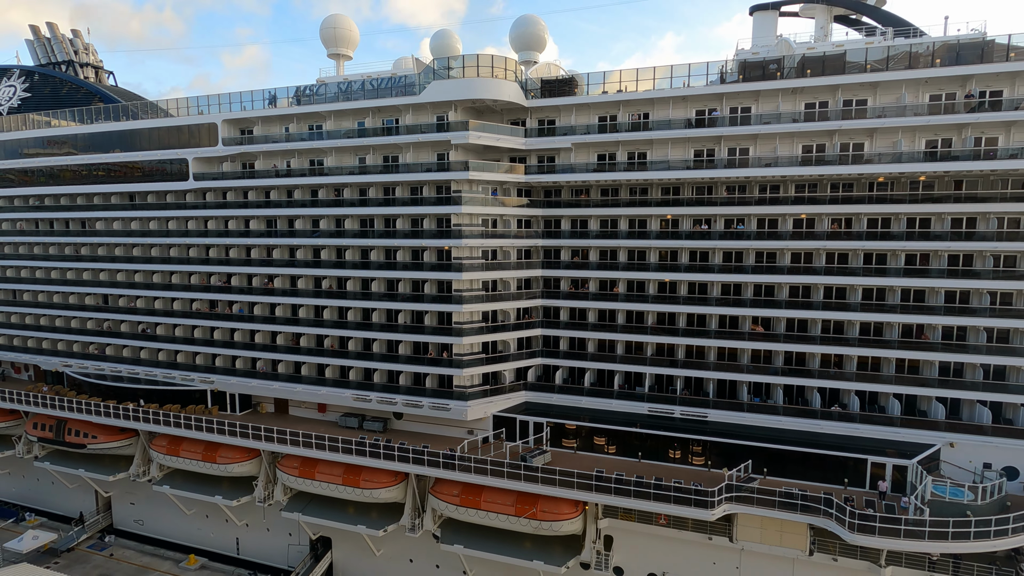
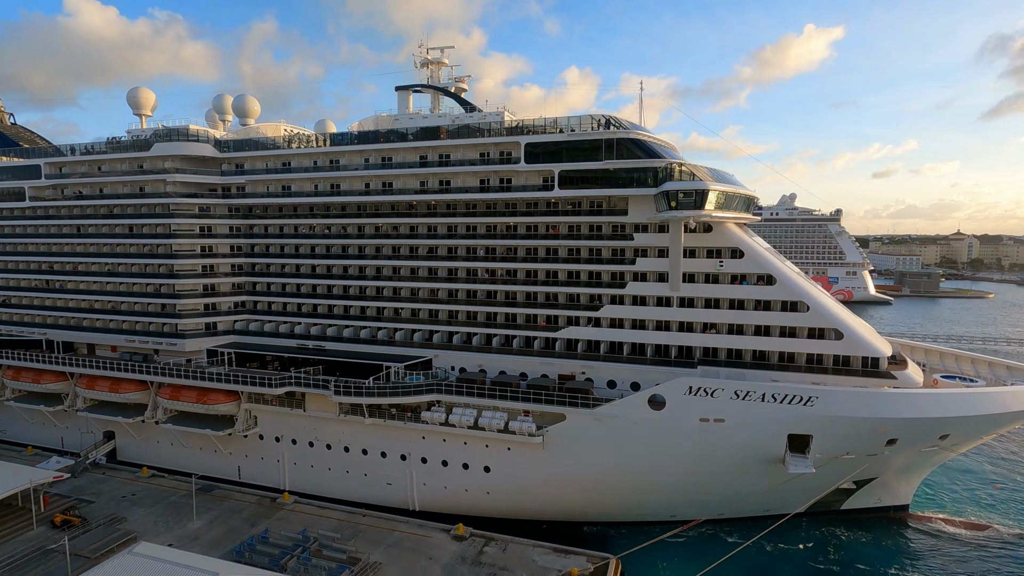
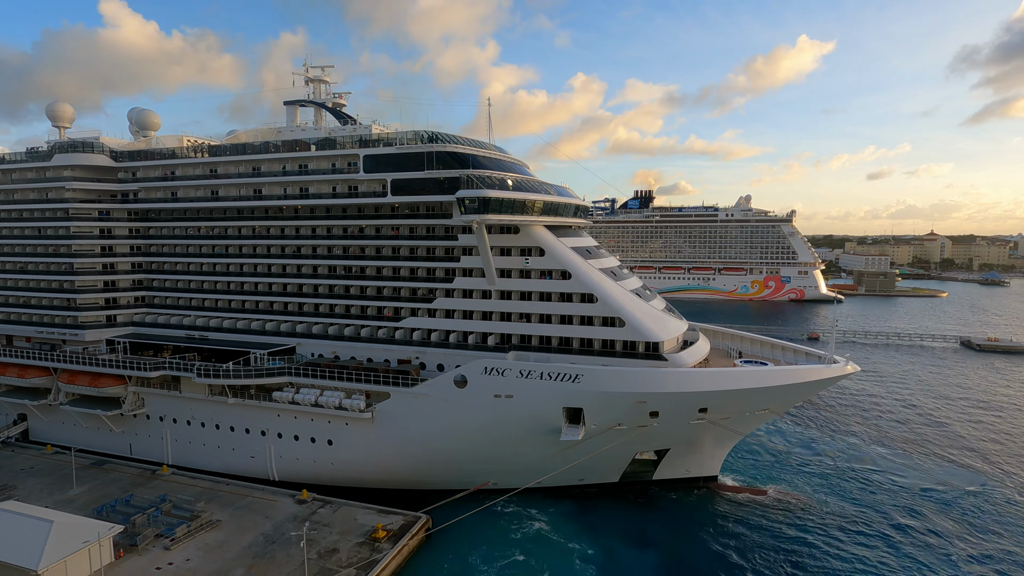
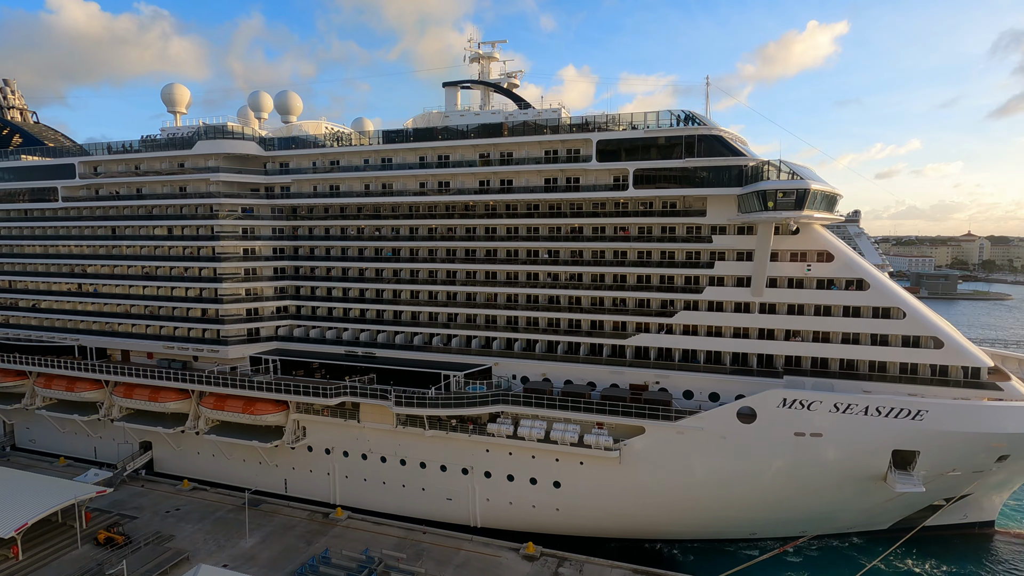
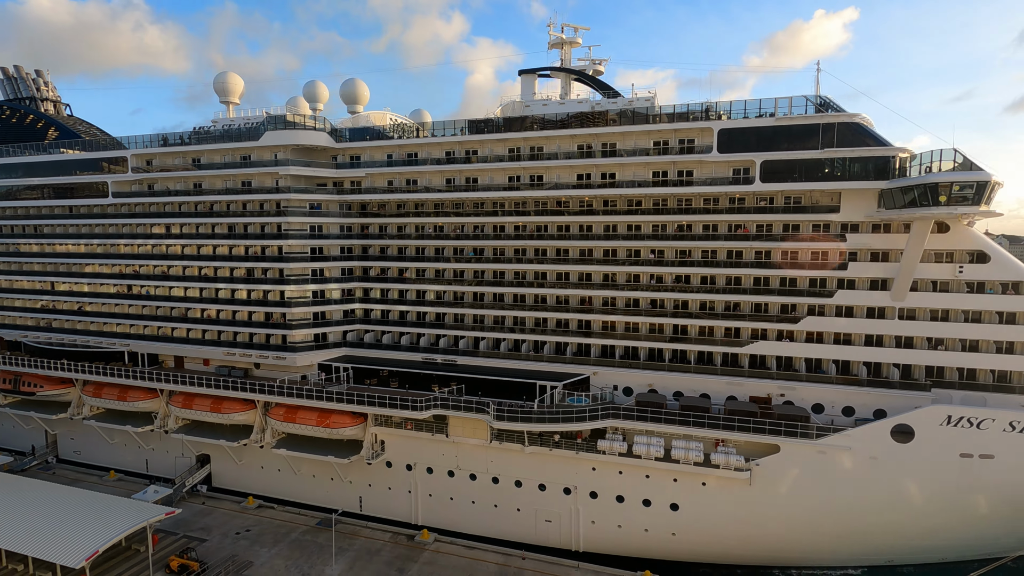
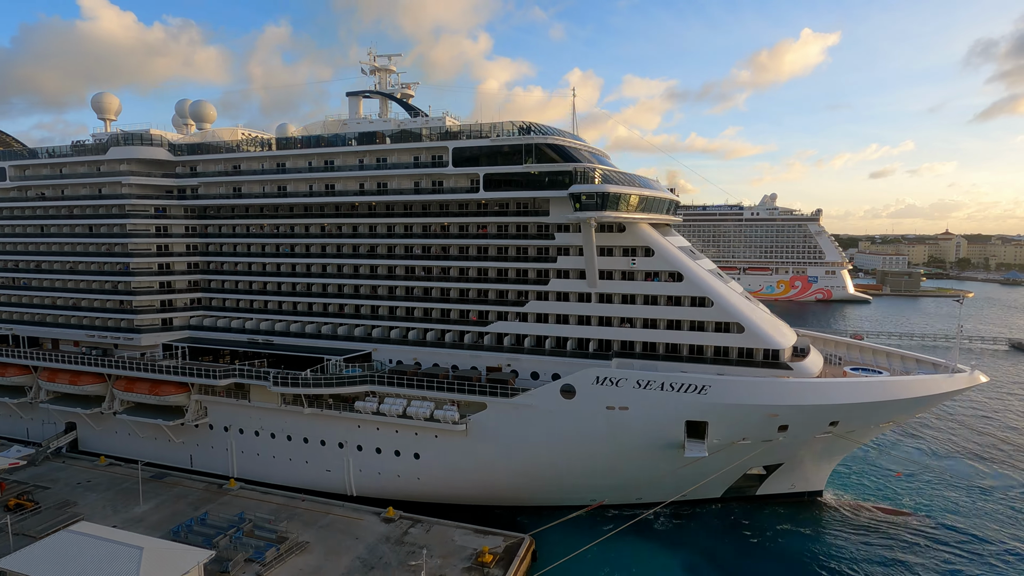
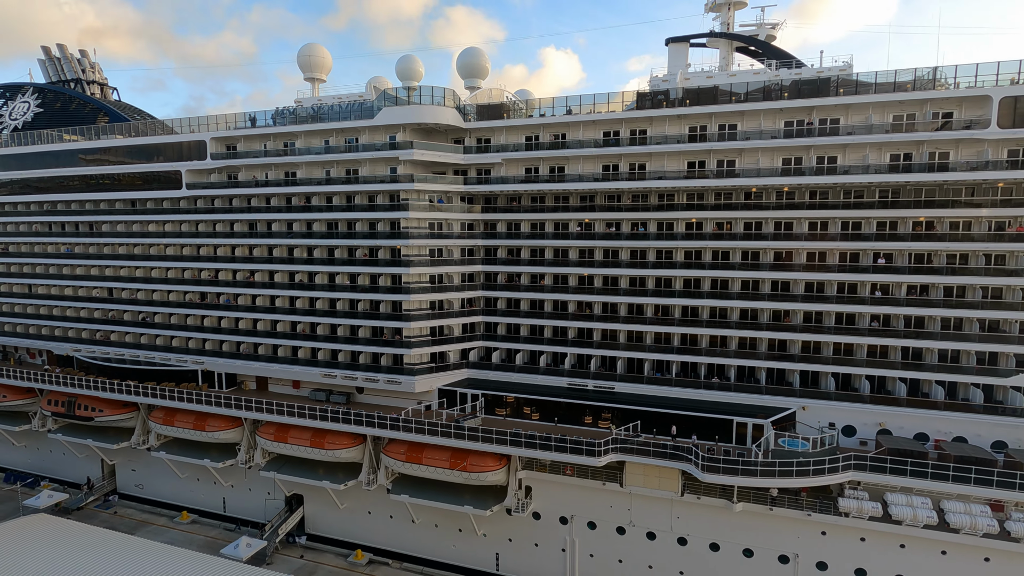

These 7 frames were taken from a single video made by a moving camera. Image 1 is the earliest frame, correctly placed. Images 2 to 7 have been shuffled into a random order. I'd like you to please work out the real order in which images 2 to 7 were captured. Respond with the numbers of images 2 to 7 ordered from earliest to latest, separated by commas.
7, 5, 4, 2, 6, 3
